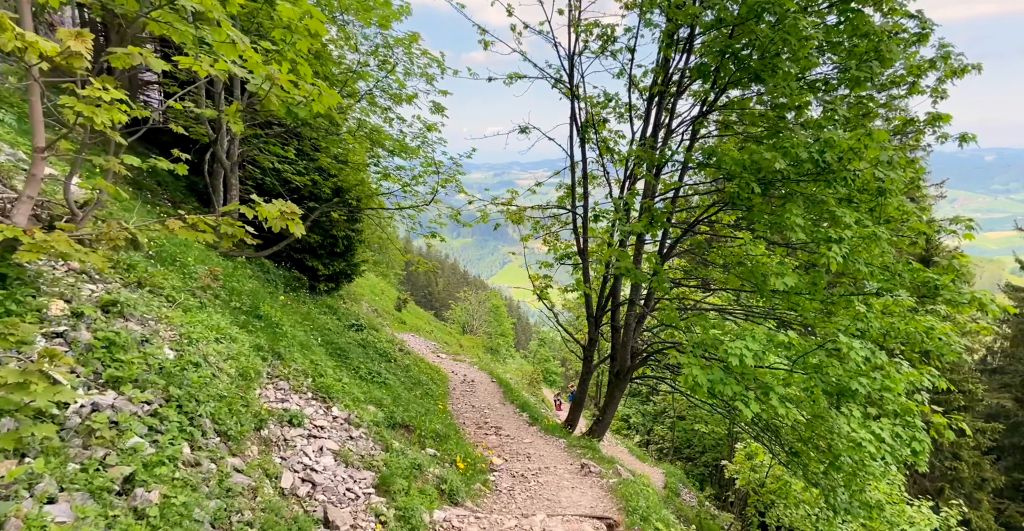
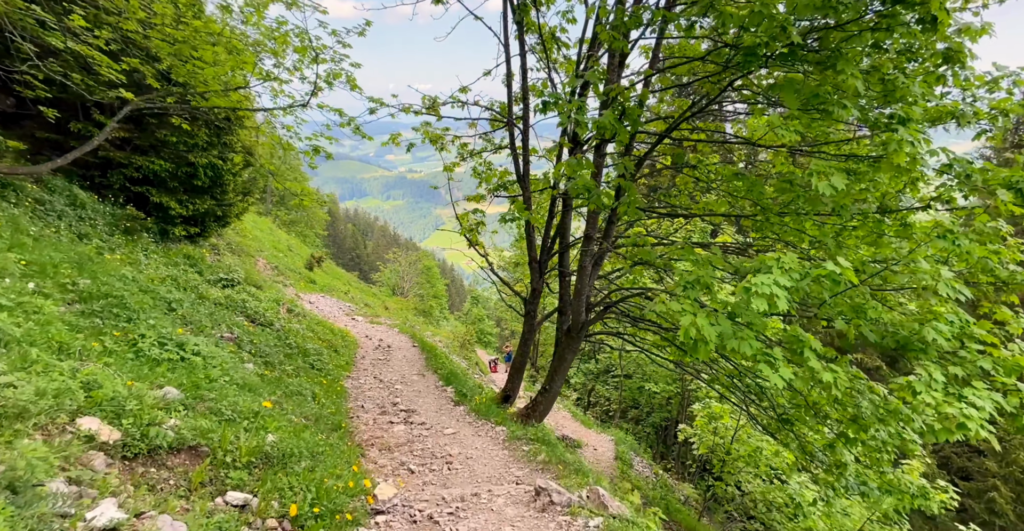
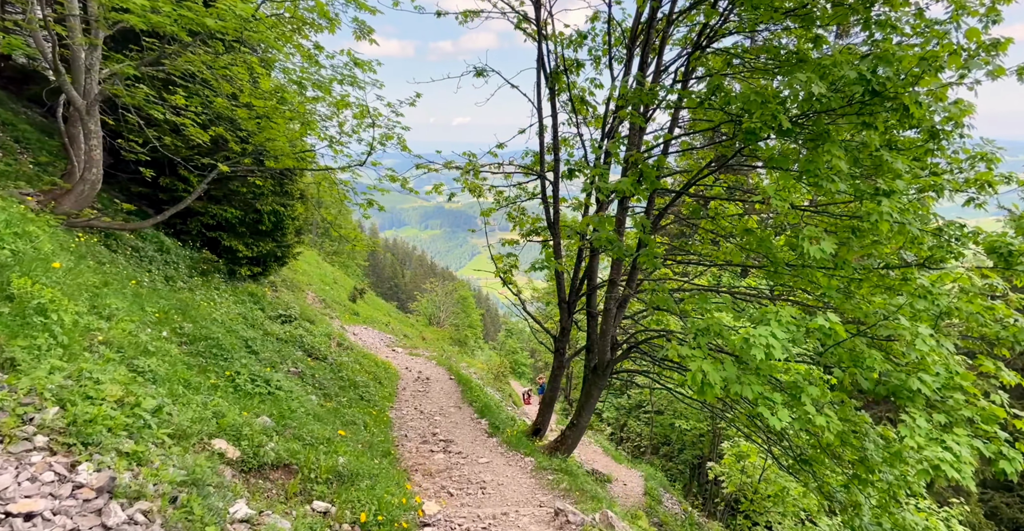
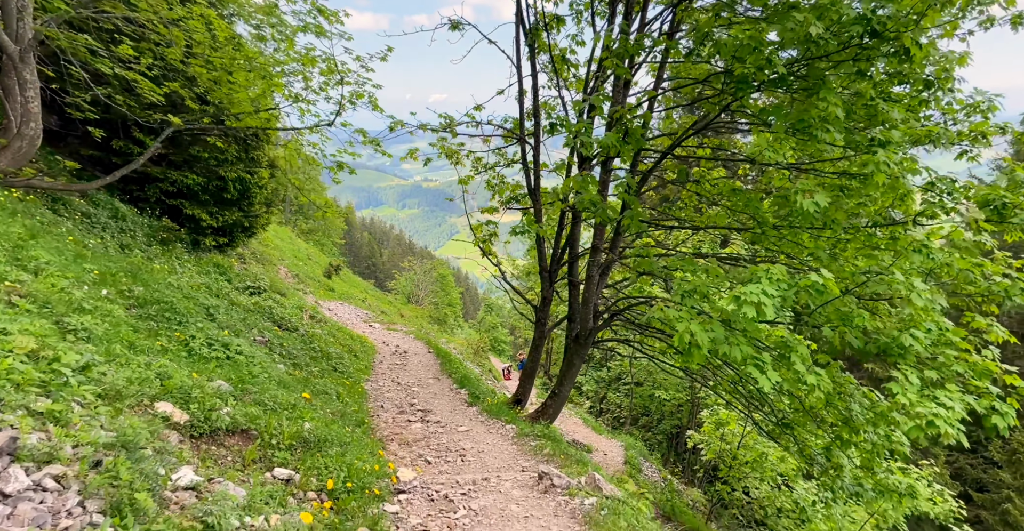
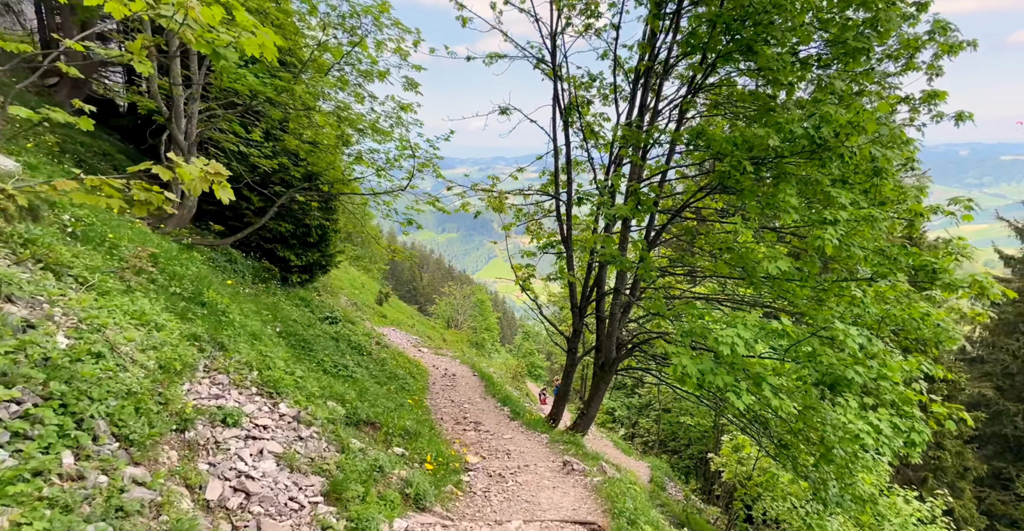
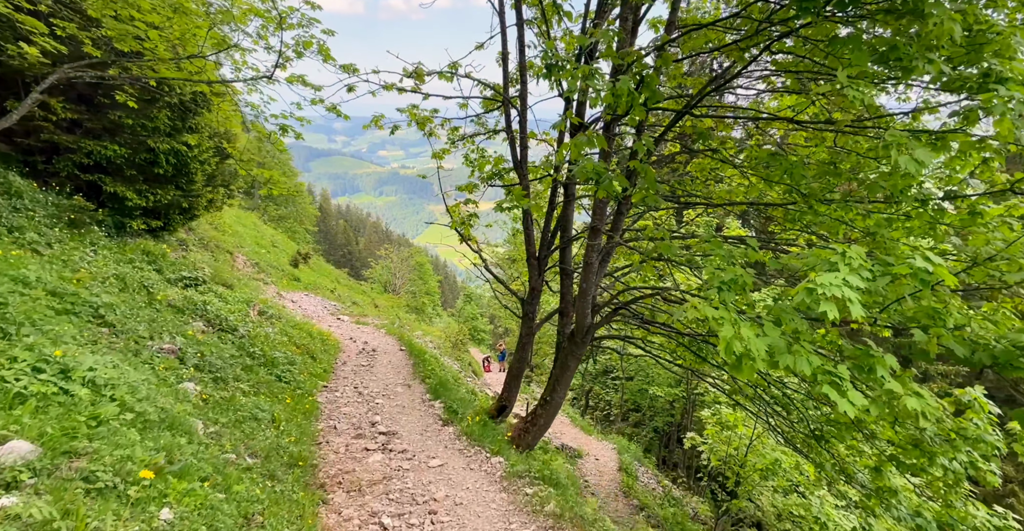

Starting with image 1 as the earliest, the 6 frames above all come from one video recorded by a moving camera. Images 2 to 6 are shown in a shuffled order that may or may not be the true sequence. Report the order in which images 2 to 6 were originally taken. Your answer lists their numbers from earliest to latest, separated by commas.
5, 3, 4, 2, 6
